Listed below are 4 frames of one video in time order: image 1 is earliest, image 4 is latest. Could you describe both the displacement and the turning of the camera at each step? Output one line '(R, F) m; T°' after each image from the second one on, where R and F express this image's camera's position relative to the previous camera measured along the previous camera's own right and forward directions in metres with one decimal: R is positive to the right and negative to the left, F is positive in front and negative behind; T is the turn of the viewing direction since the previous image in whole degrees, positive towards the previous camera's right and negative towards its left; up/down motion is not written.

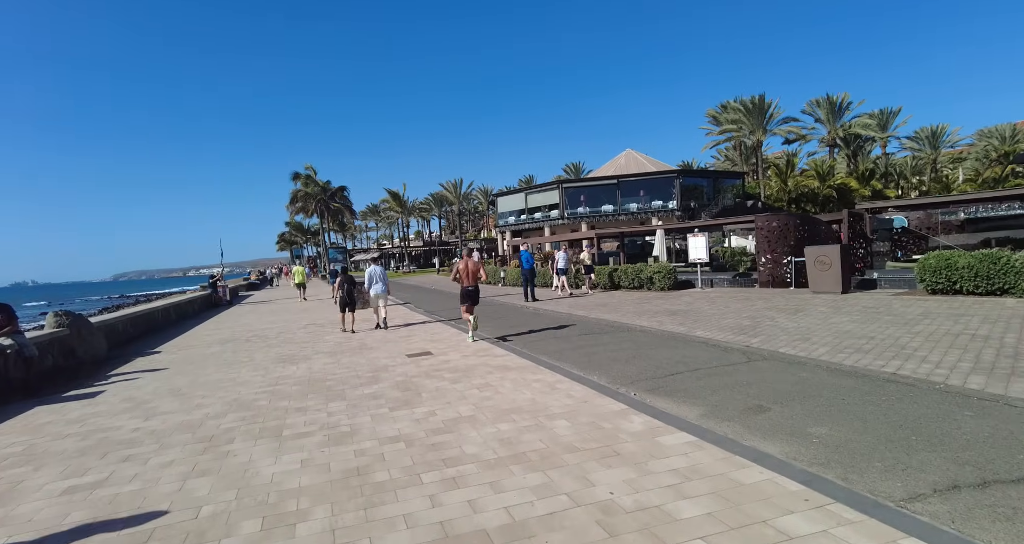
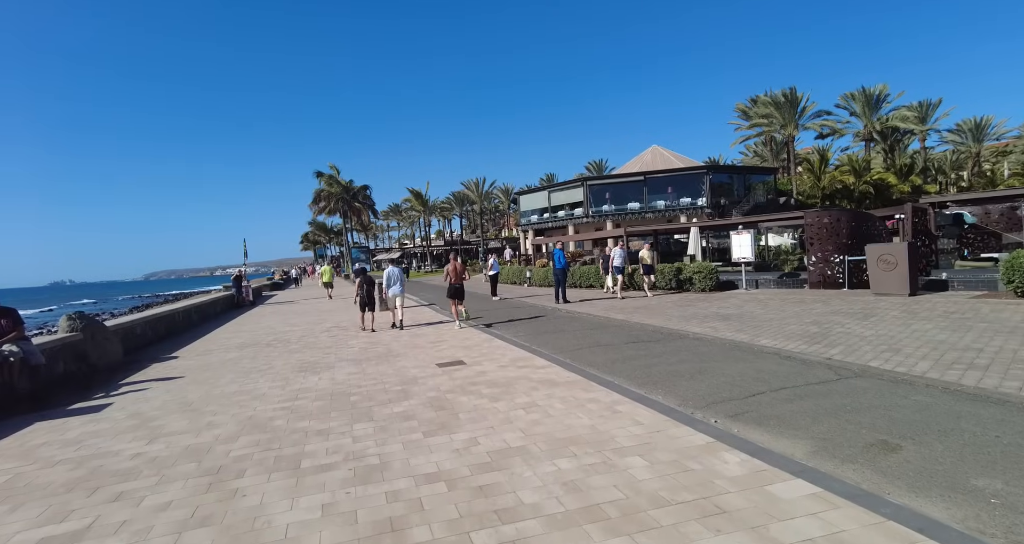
(-0.3, +0.8) m; -2°
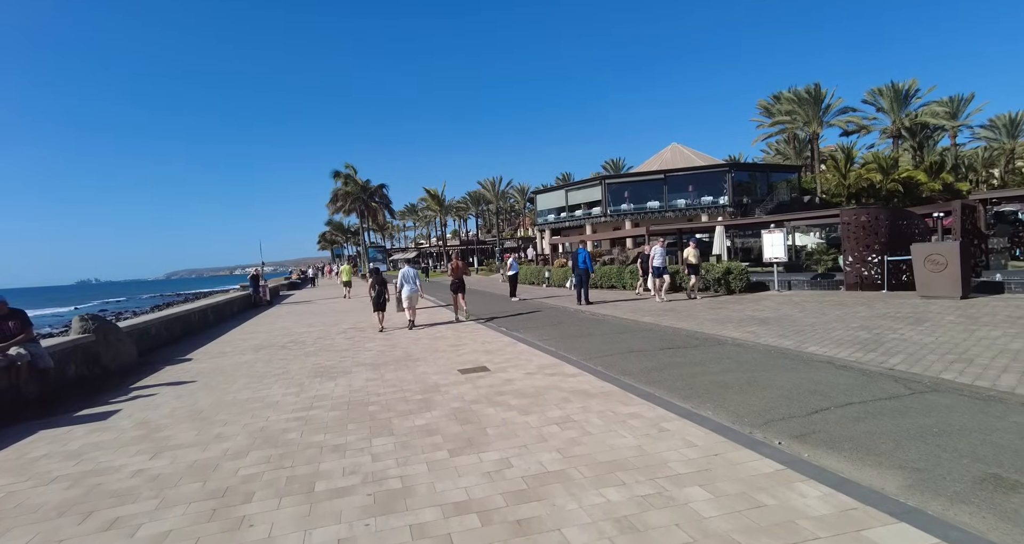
(-0.2, +0.5) m; -2°
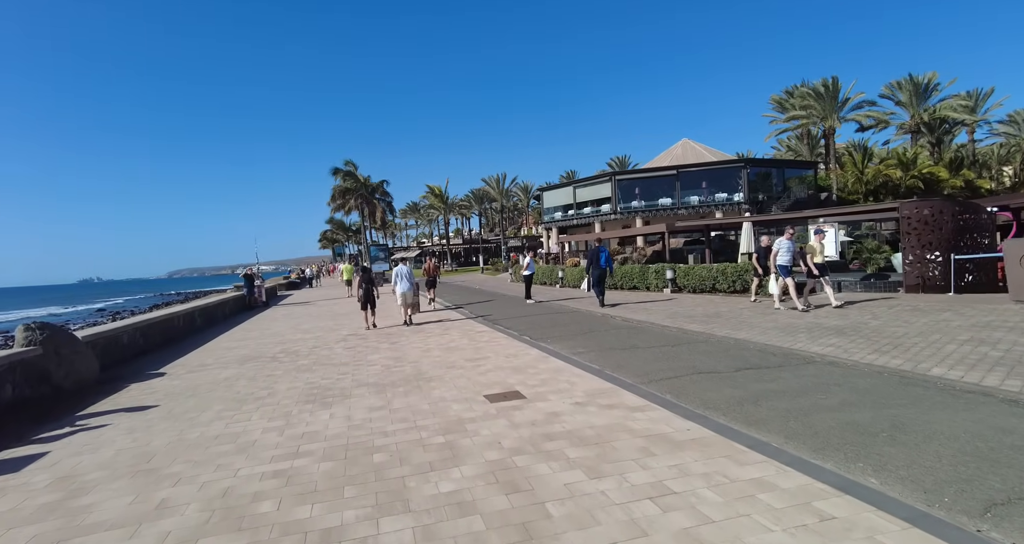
(-0.4, +1.6) m; 0°
